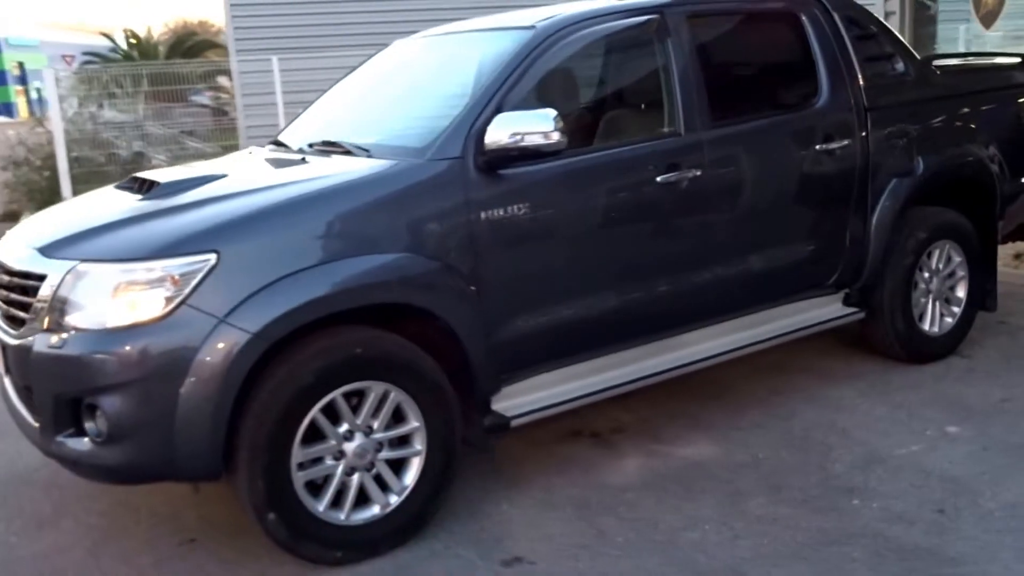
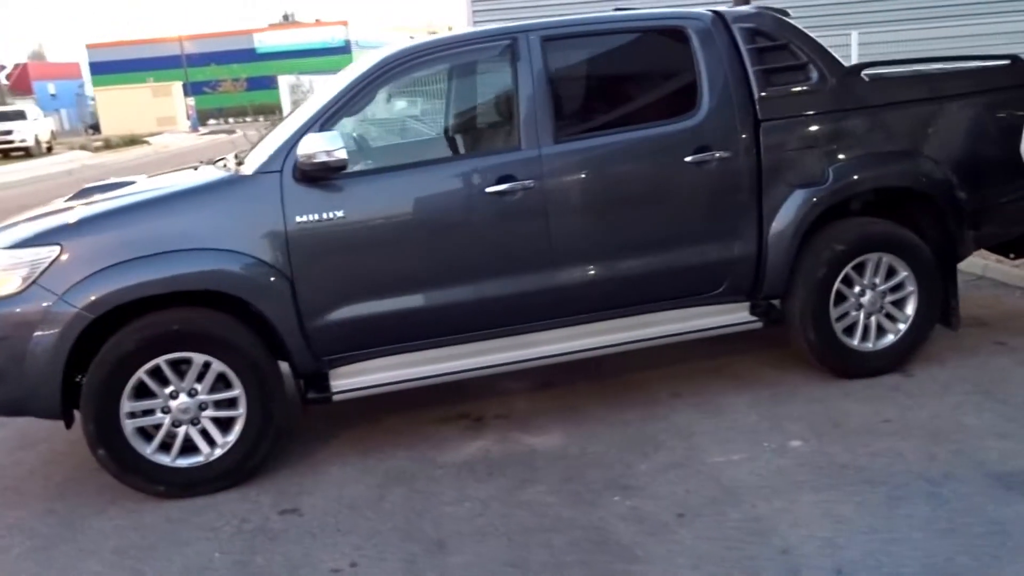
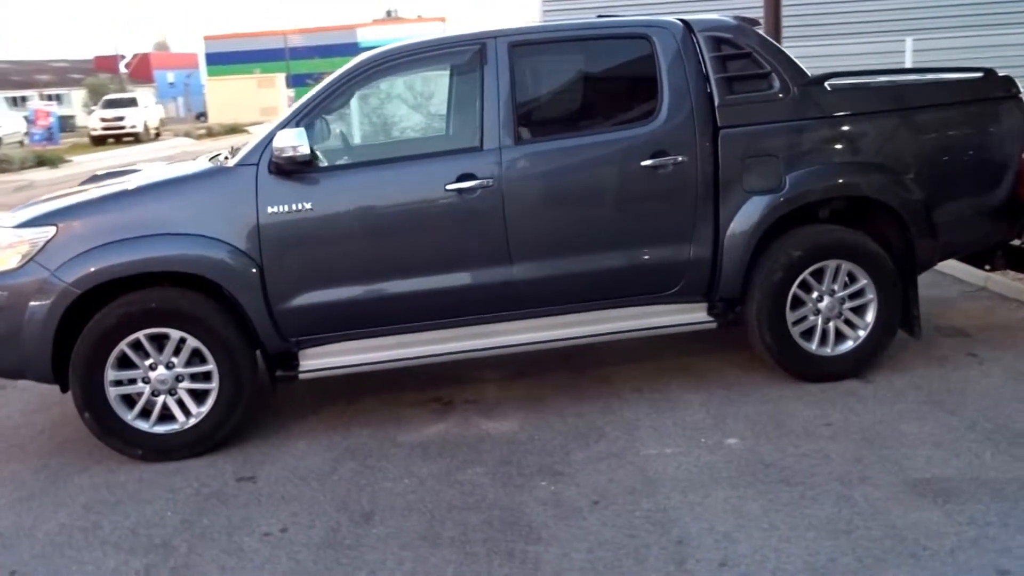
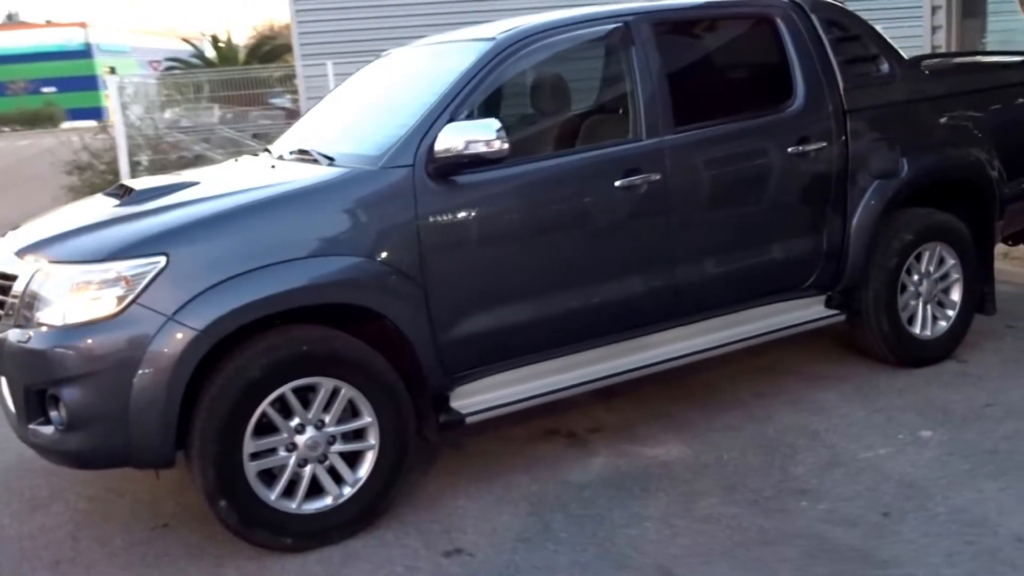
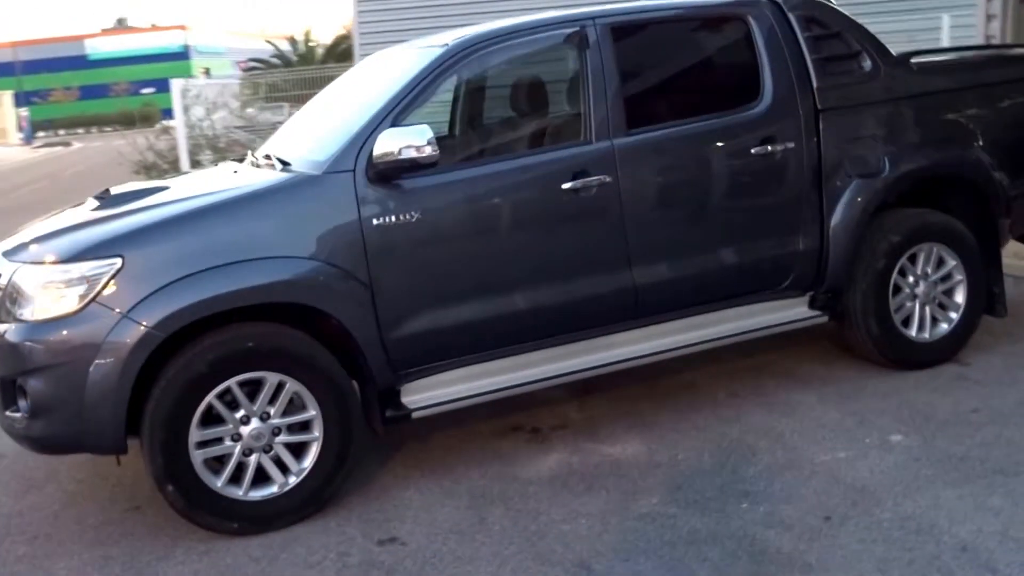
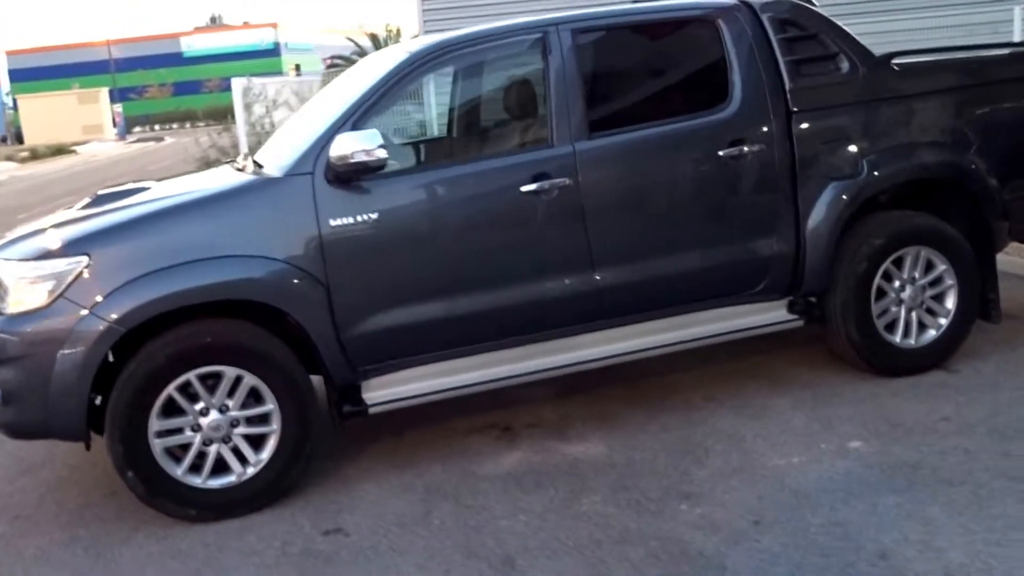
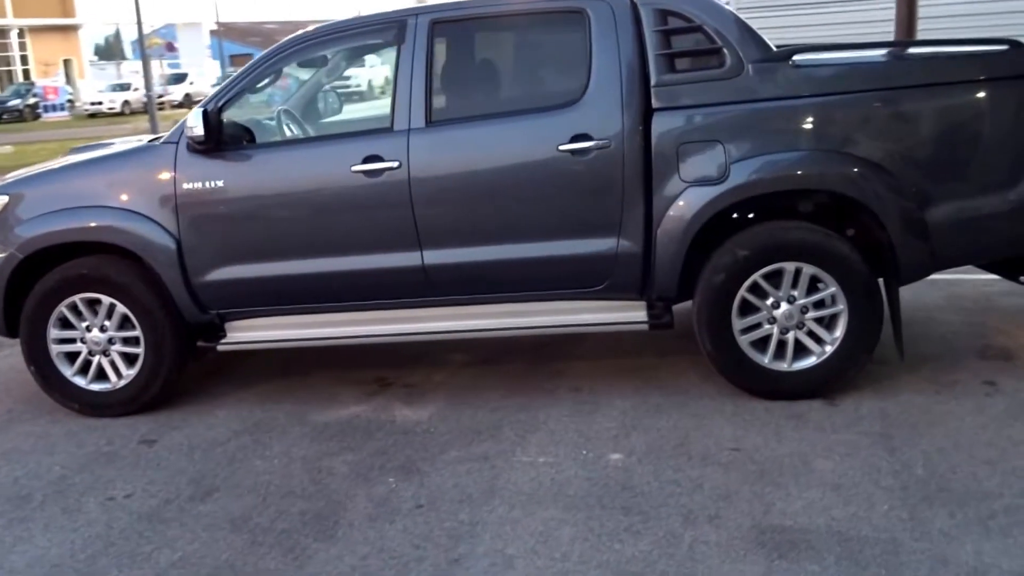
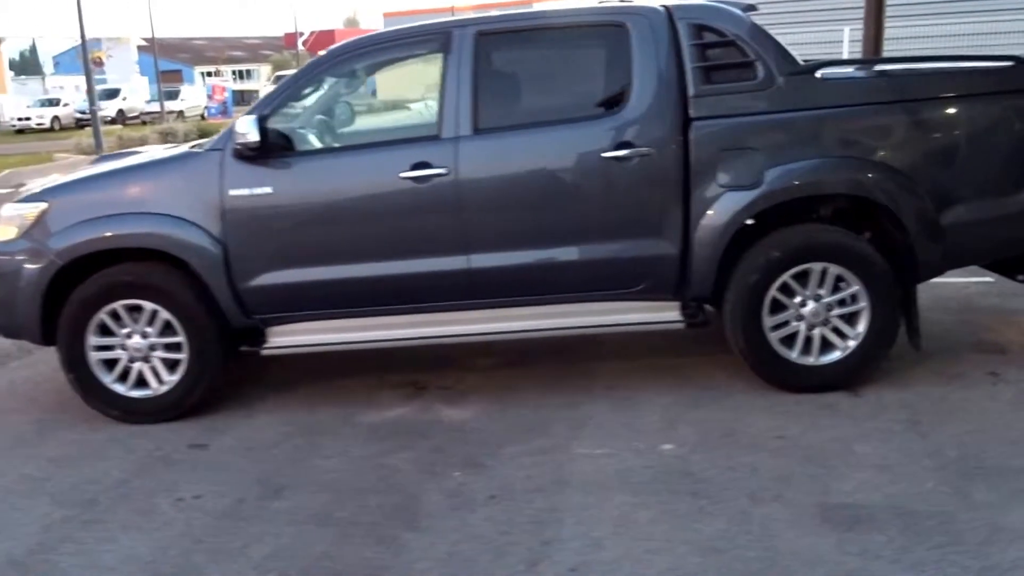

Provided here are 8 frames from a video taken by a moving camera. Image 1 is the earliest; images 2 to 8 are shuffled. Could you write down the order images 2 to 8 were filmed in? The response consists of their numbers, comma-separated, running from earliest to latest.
4, 5, 6, 2, 3, 8, 7
